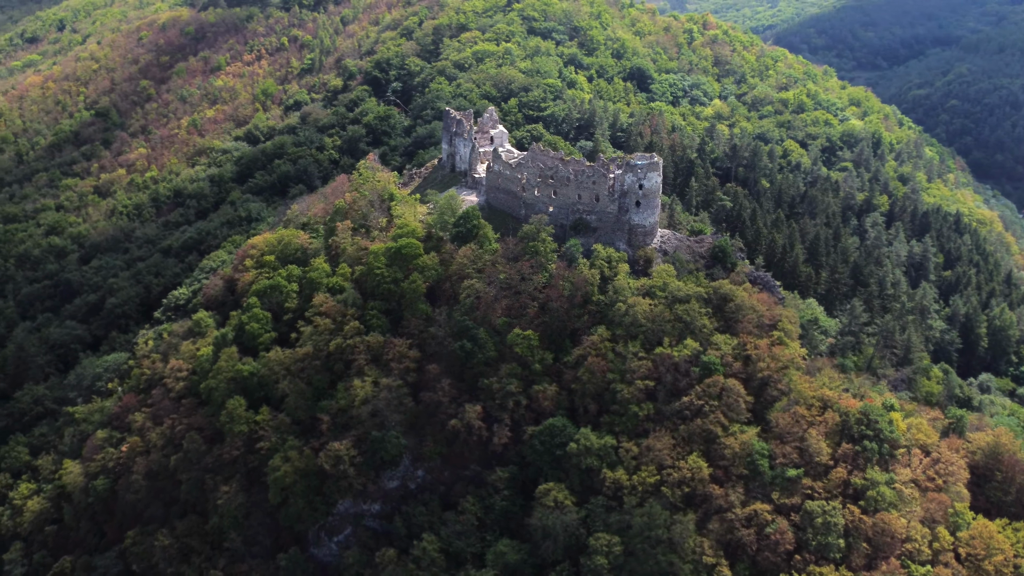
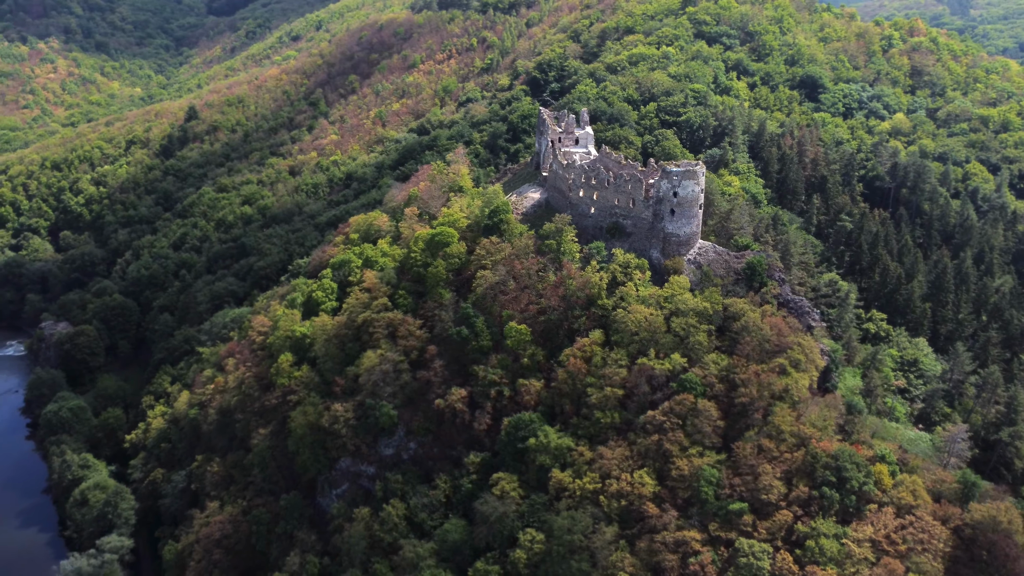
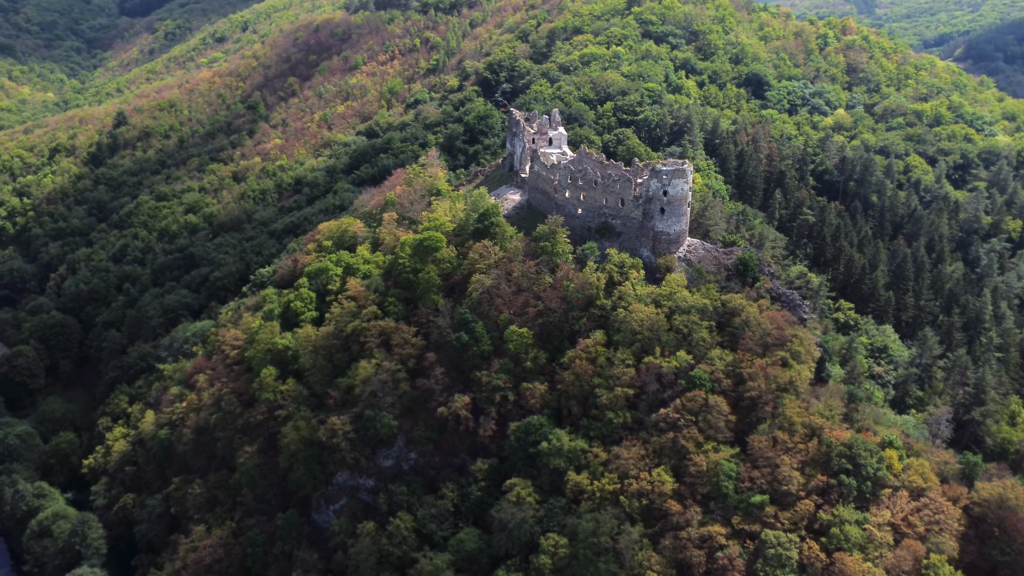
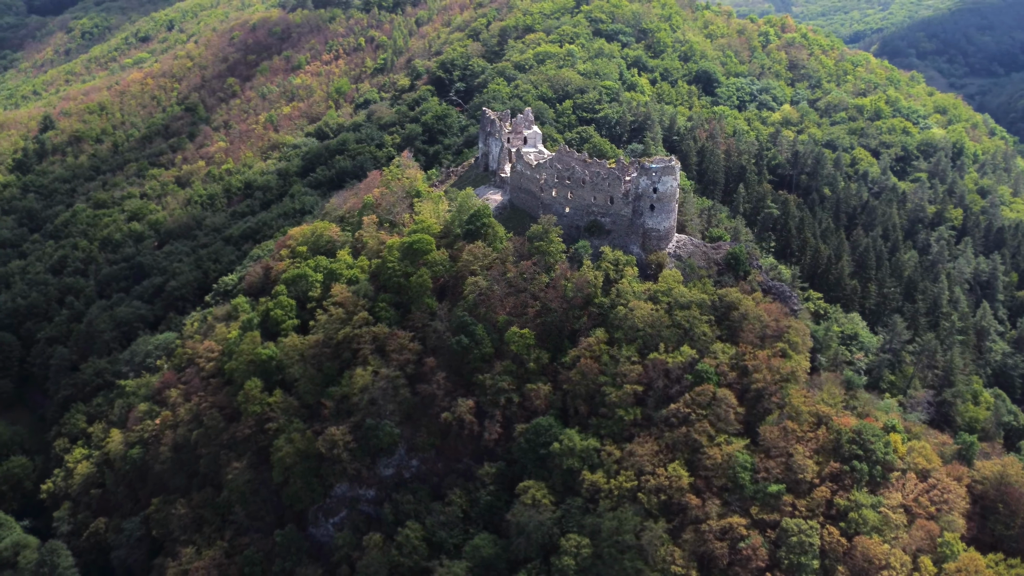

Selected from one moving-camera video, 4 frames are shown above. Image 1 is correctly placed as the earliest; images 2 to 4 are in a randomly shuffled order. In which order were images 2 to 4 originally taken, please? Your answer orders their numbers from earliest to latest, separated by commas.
4, 3, 2
